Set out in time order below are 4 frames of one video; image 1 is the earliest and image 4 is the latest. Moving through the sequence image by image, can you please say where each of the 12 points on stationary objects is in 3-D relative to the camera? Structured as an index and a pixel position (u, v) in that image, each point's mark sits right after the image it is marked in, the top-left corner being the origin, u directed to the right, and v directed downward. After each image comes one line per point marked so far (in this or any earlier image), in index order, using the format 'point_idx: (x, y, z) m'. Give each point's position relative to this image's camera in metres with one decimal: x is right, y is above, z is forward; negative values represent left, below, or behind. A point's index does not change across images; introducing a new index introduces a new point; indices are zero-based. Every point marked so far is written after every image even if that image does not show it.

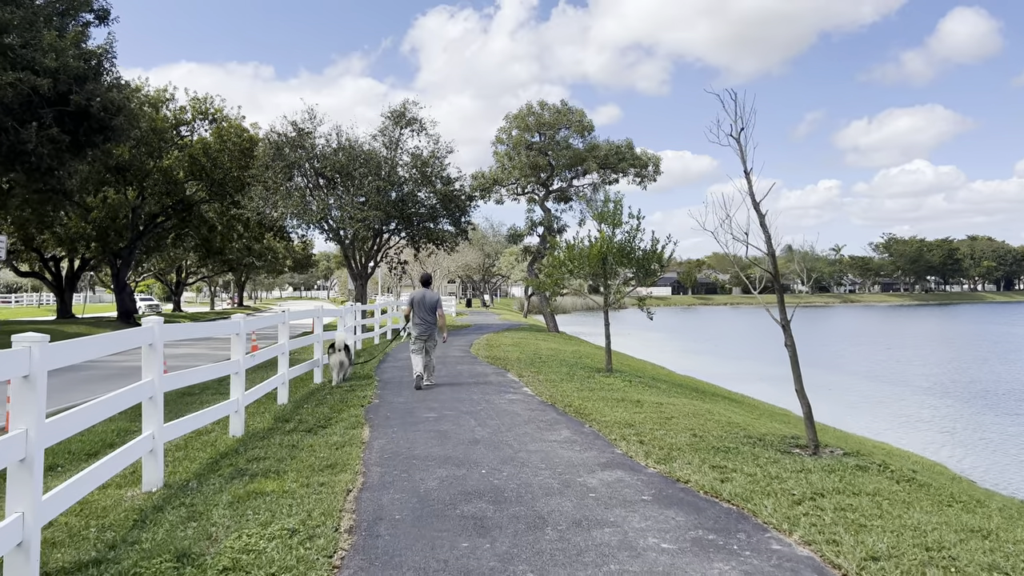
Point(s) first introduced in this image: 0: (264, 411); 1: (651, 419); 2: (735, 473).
0: (-3.5, -1.7, +9.2) m
1: (+1.5, -1.4, +7.2) m
2: (+1.7, -1.4, +5.1) m
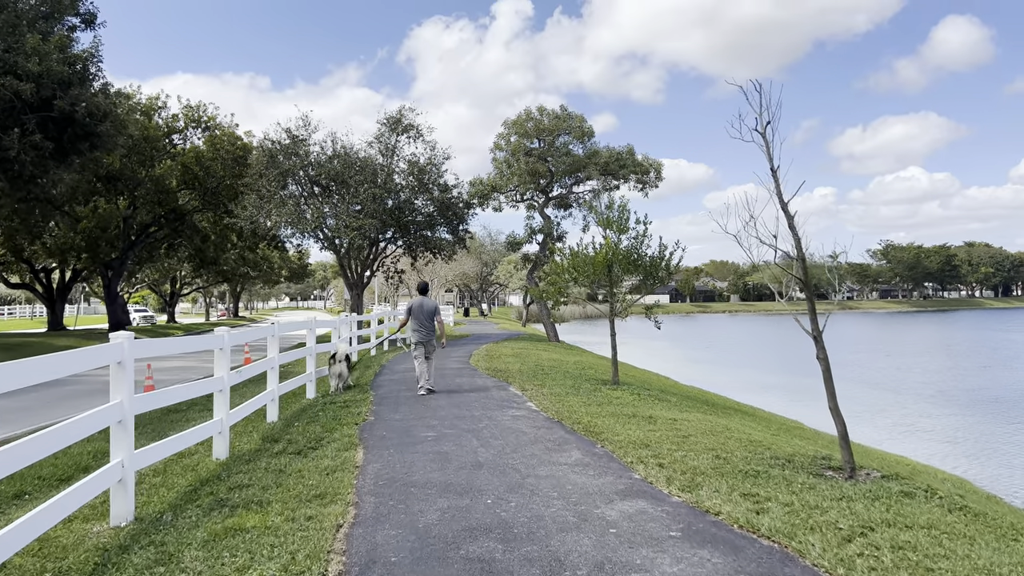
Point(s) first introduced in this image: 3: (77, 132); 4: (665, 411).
0: (-3.4, -1.9, +8.7) m
1: (+1.6, -1.5, +6.6) m
2: (+1.8, -1.5, +4.6) m
3: (-11.3, +4.1, +17.1) m
4: (+2.1, -1.6, +8.8) m
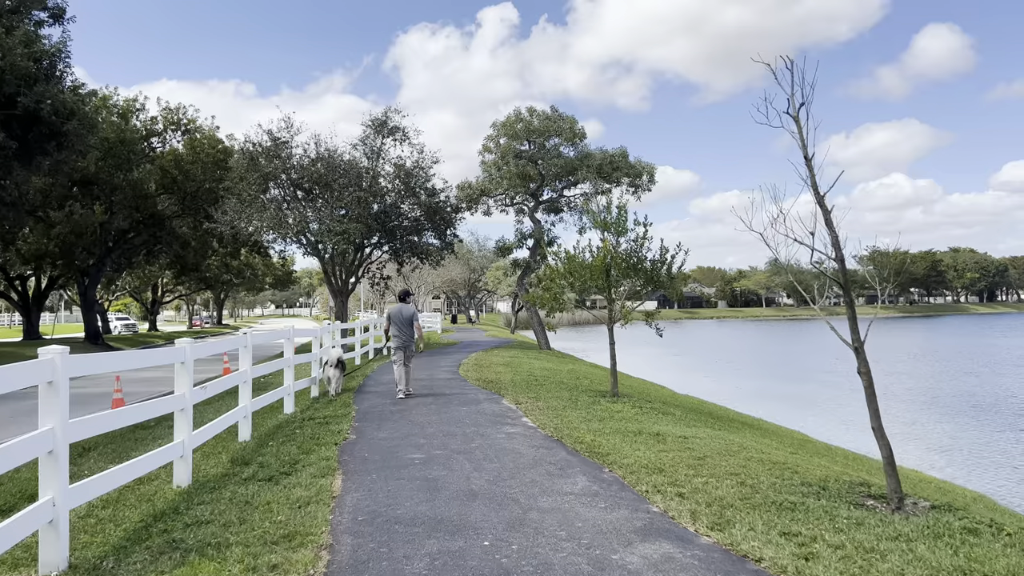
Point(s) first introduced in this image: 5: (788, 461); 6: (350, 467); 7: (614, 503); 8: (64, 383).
0: (-3.5, -2.0, +7.9) m
1: (+1.5, -1.6, +6.0) m
2: (+1.8, -1.5, +3.9) m
3: (-11.6, +3.9, +16.2) m
4: (+2.0, -1.7, +8.1) m
5: (+2.7, -1.7, +6.4) m
6: (-1.6, -1.8, +6.6) m
7: (+0.8, -1.6, +4.9) m
8: (-3.0, -0.6, +4.4) m
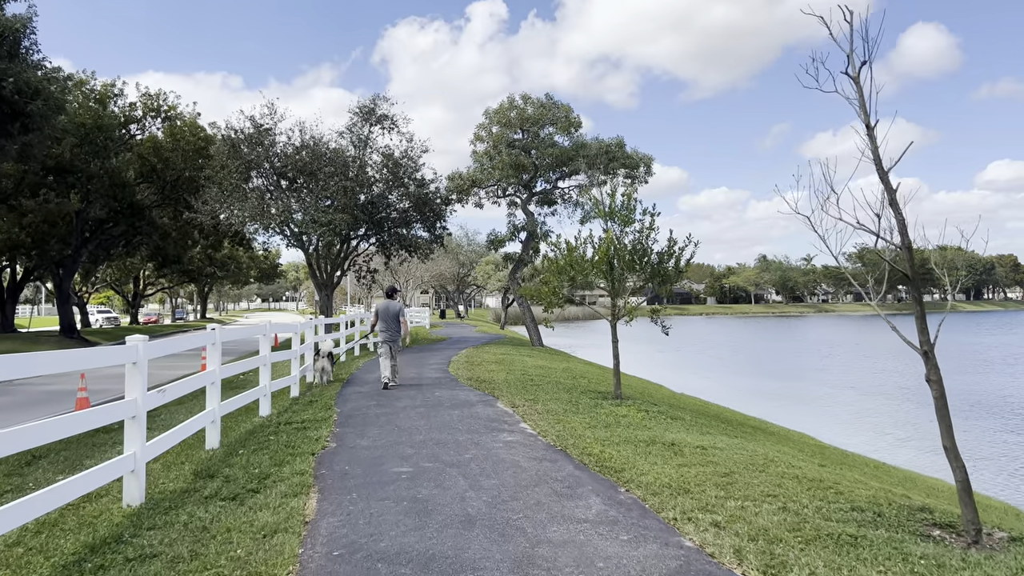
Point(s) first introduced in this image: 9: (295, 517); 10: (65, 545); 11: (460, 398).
0: (-3.5, -1.8, +7.0) m
1: (+1.6, -1.5, +5.2) m
2: (+1.9, -1.5, +3.2) m
3: (-11.7, +4.1, +15.2) m
4: (+2.0, -1.6, +7.4) m
5: (+2.7, -1.6, +5.7) m
6: (-1.6, -1.7, +5.8) m
7: (+0.8, -1.5, +4.1) m
8: (-2.9, -0.6, +3.5) m
9: (-1.6, -1.7, +4.8) m
10: (-3.2, -1.8, +4.7) m
11: (-0.8, -1.7, +10.3) m
